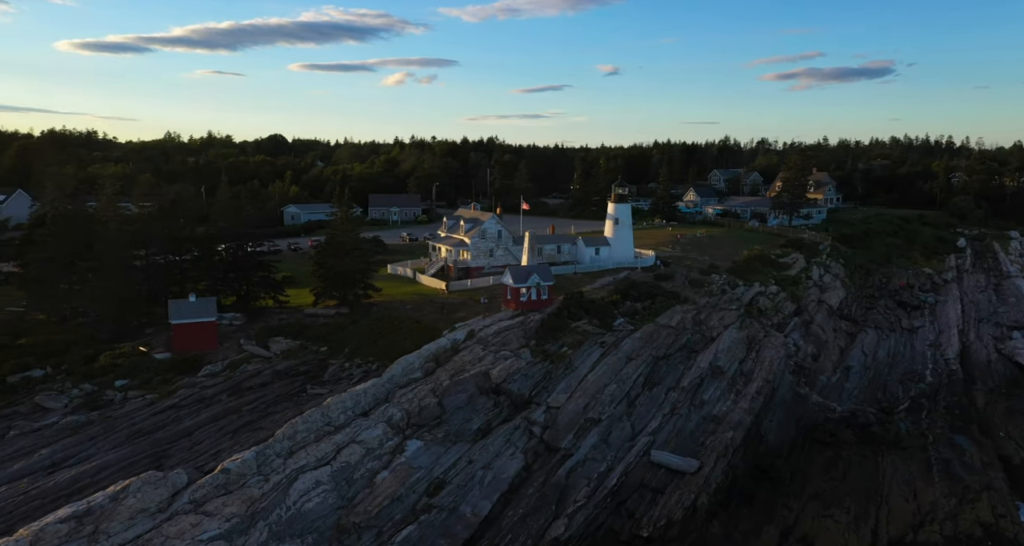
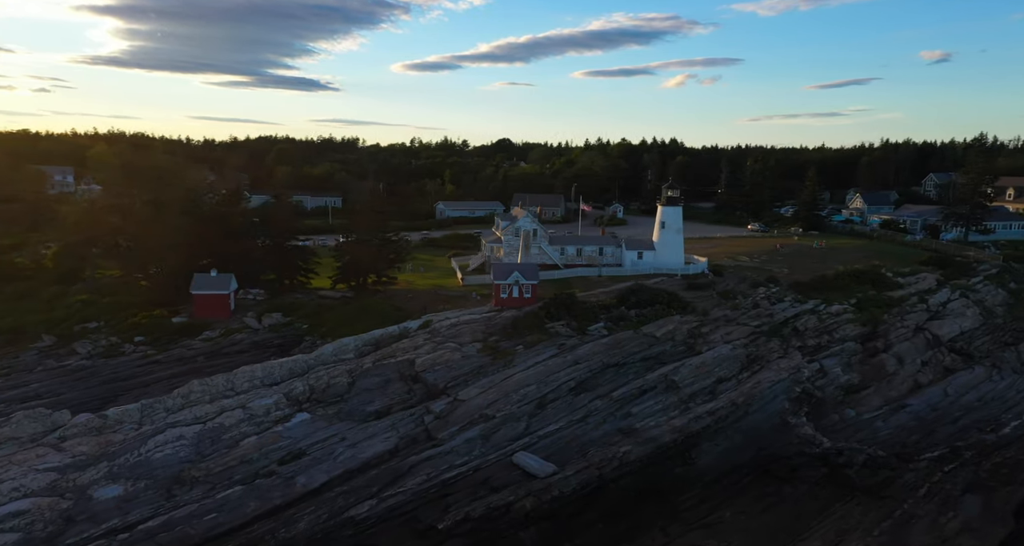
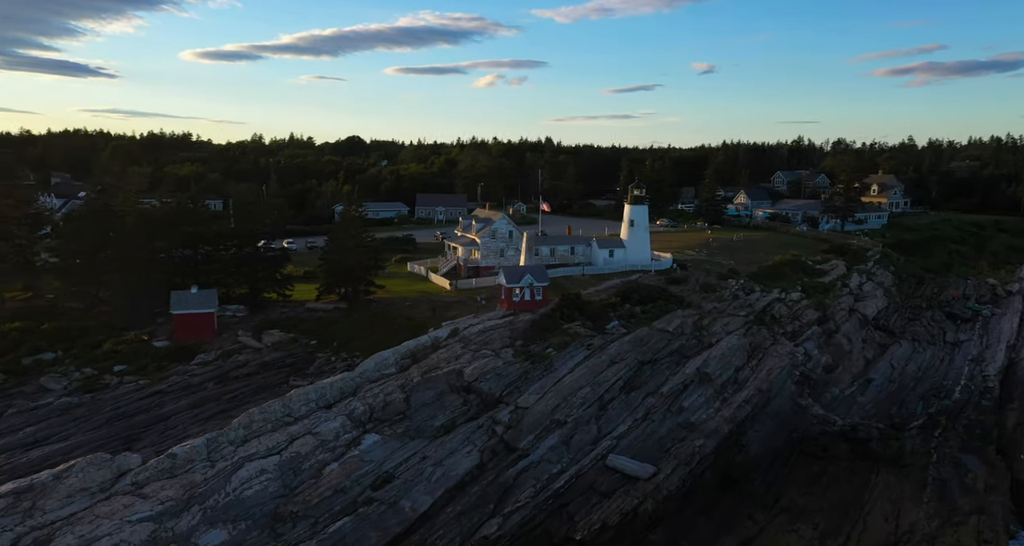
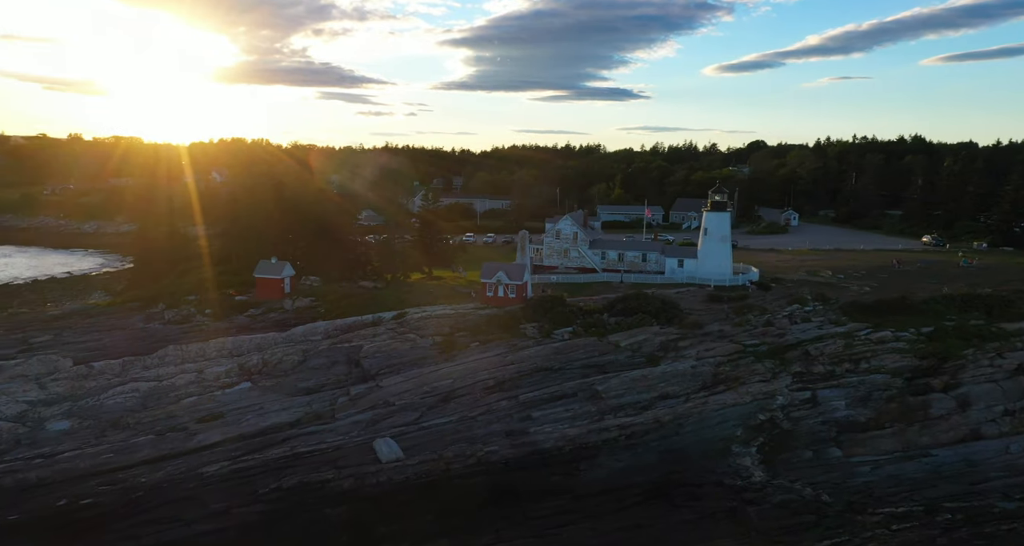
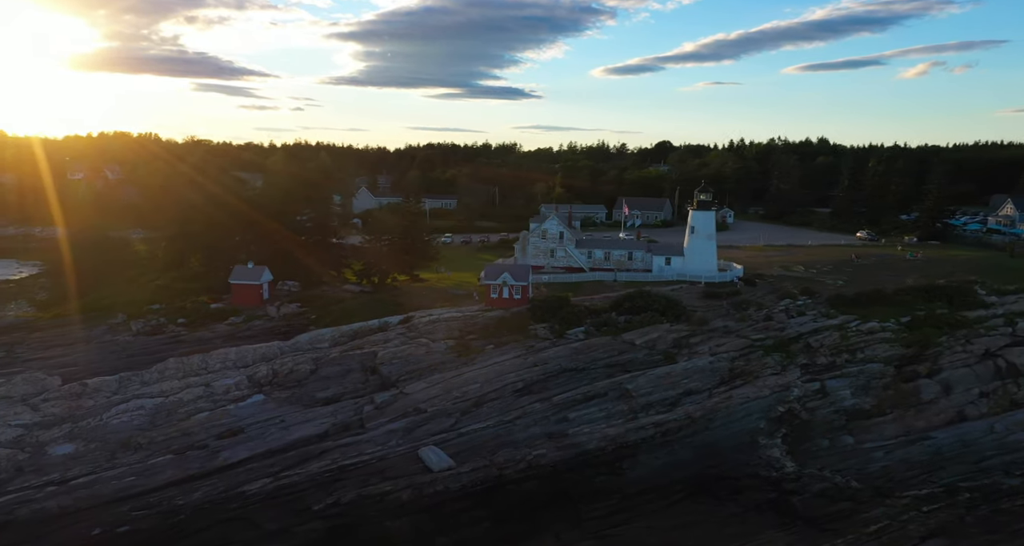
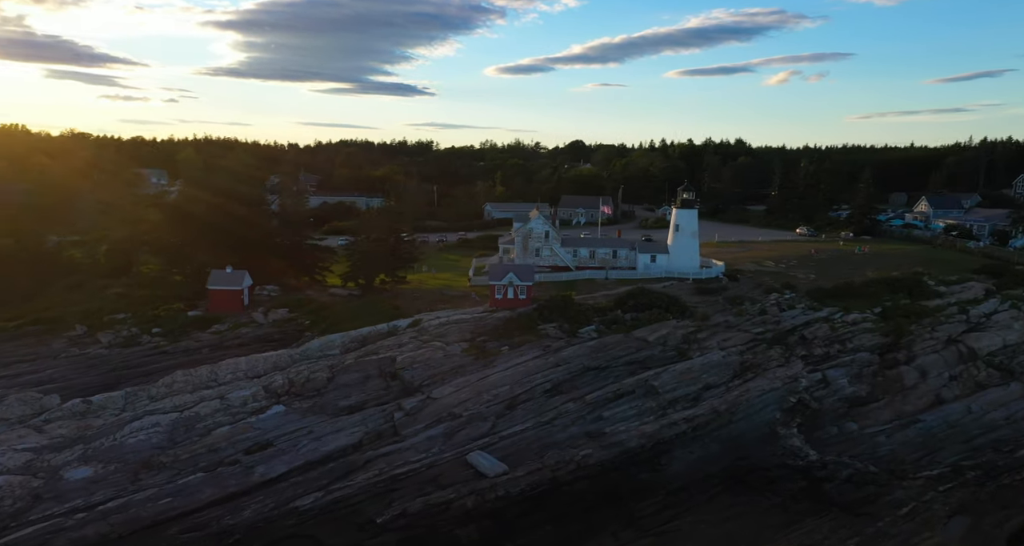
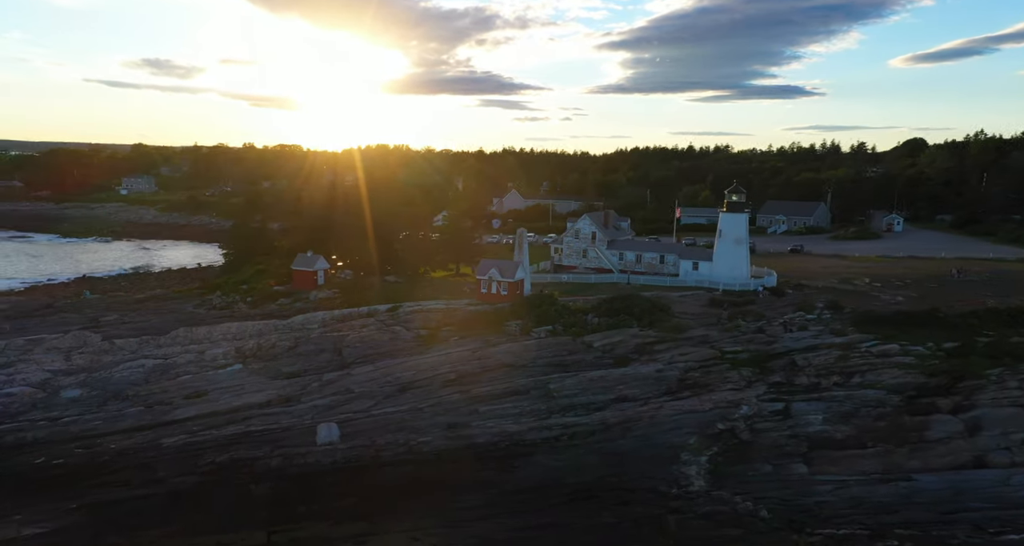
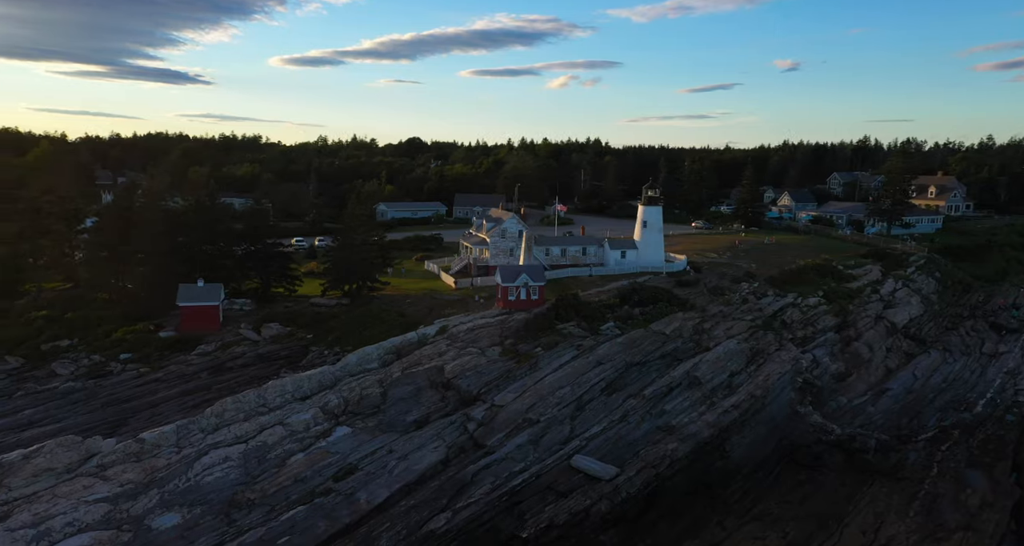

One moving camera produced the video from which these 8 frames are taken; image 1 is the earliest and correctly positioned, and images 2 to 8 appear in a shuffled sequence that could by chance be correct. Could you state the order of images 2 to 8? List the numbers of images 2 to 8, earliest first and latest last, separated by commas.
3, 8, 2, 6, 5, 4, 7
